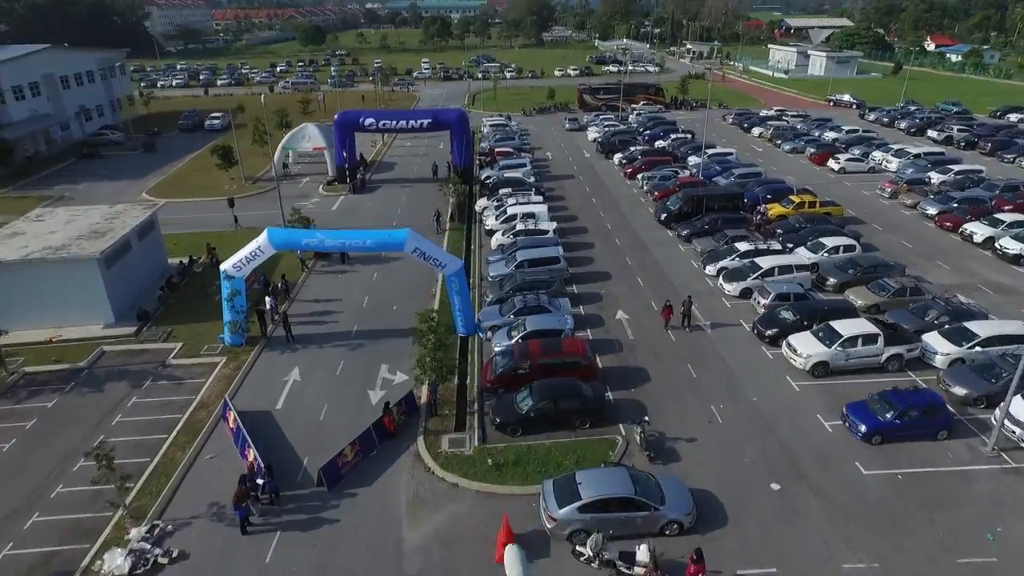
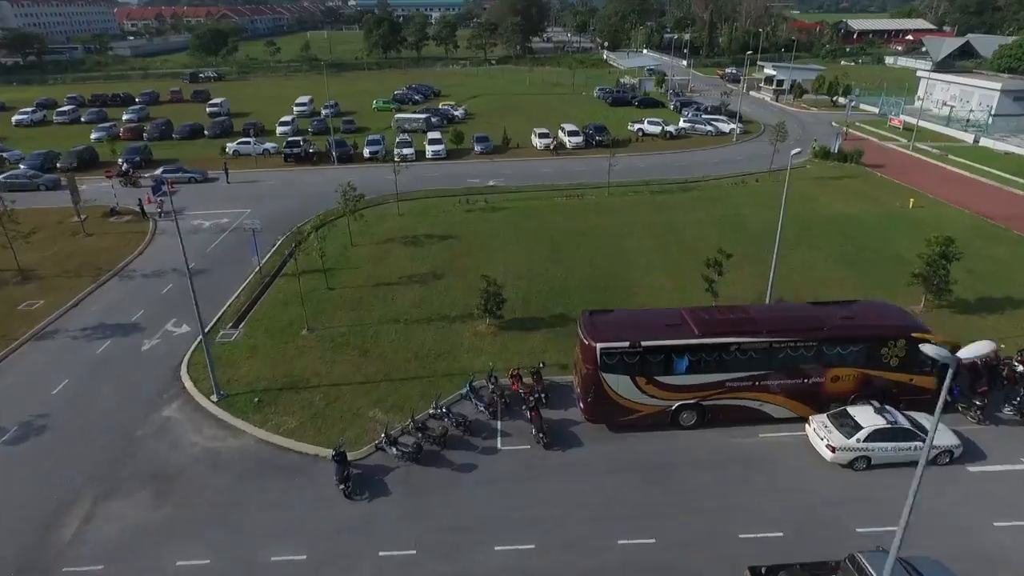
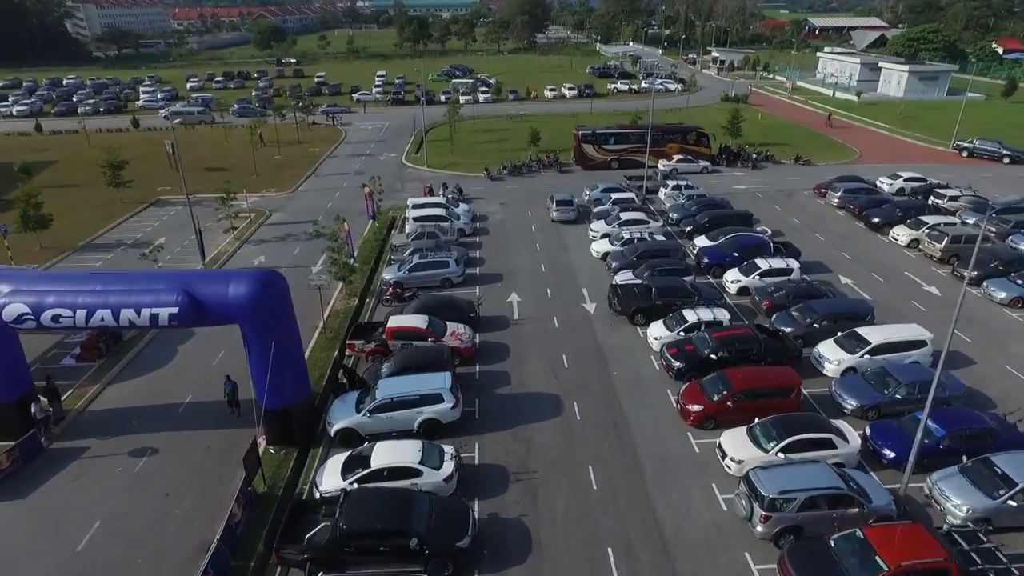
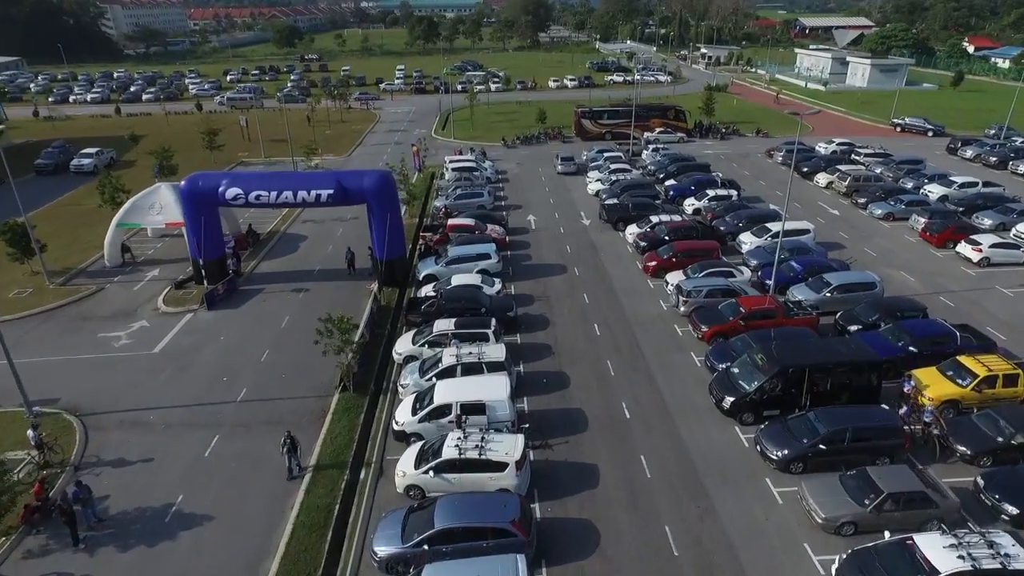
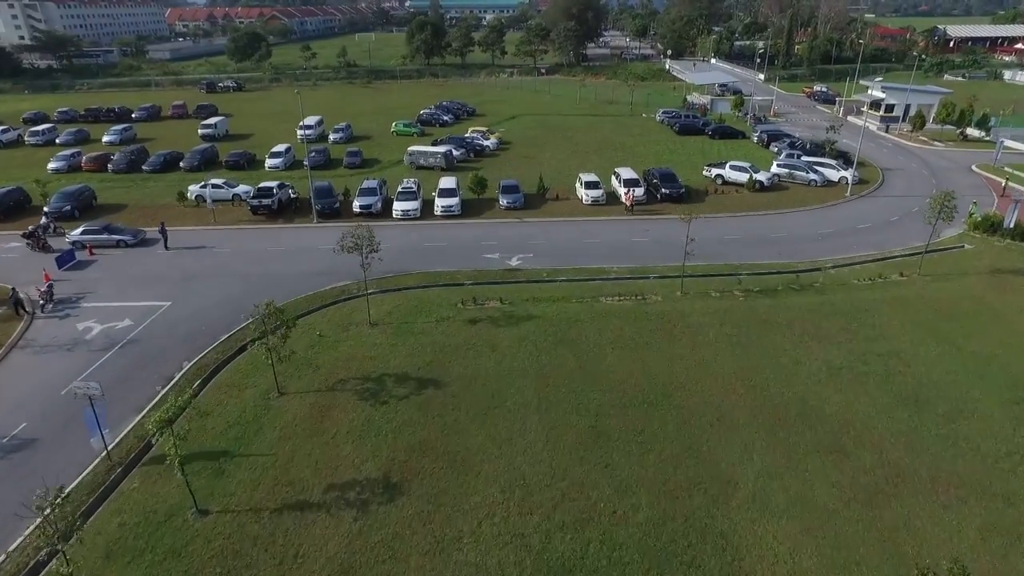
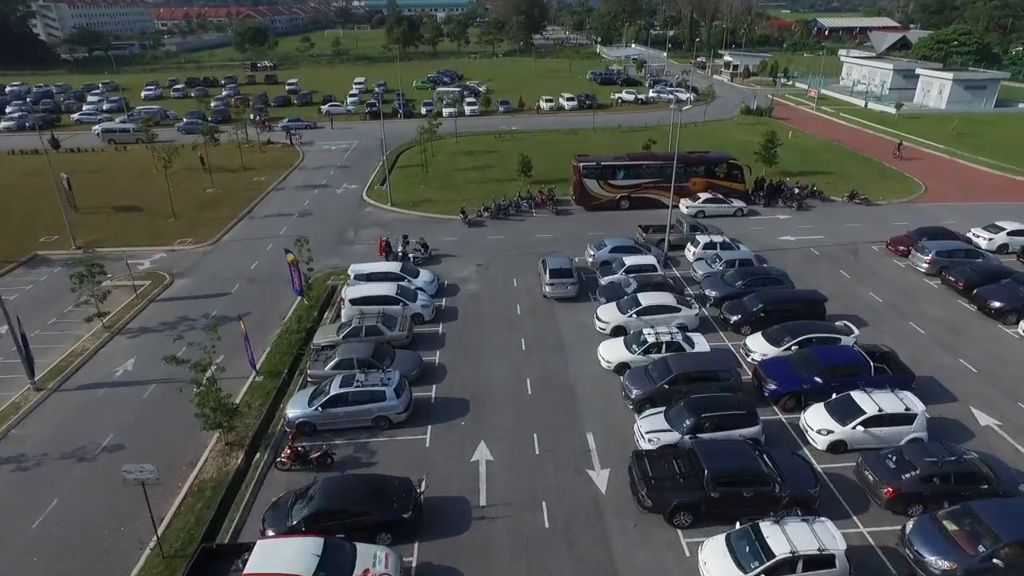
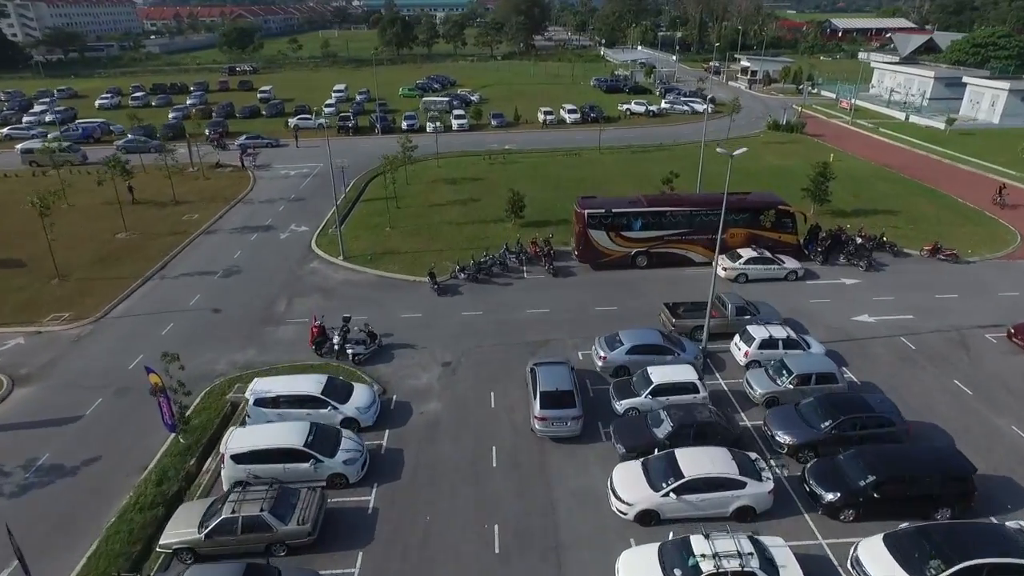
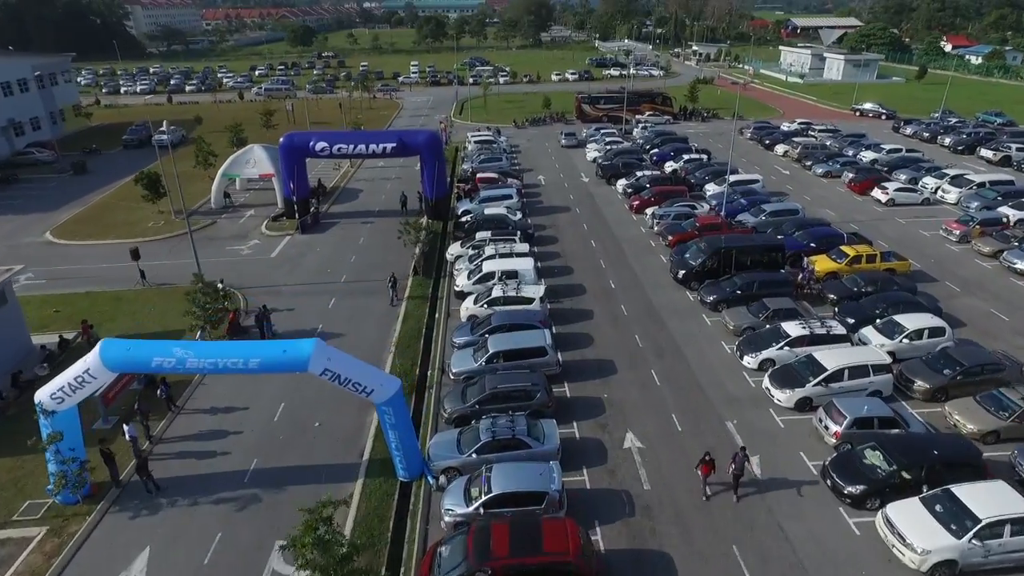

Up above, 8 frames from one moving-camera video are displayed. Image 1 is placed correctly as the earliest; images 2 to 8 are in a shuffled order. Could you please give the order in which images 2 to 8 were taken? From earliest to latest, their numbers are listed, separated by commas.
8, 4, 3, 6, 7, 2, 5
